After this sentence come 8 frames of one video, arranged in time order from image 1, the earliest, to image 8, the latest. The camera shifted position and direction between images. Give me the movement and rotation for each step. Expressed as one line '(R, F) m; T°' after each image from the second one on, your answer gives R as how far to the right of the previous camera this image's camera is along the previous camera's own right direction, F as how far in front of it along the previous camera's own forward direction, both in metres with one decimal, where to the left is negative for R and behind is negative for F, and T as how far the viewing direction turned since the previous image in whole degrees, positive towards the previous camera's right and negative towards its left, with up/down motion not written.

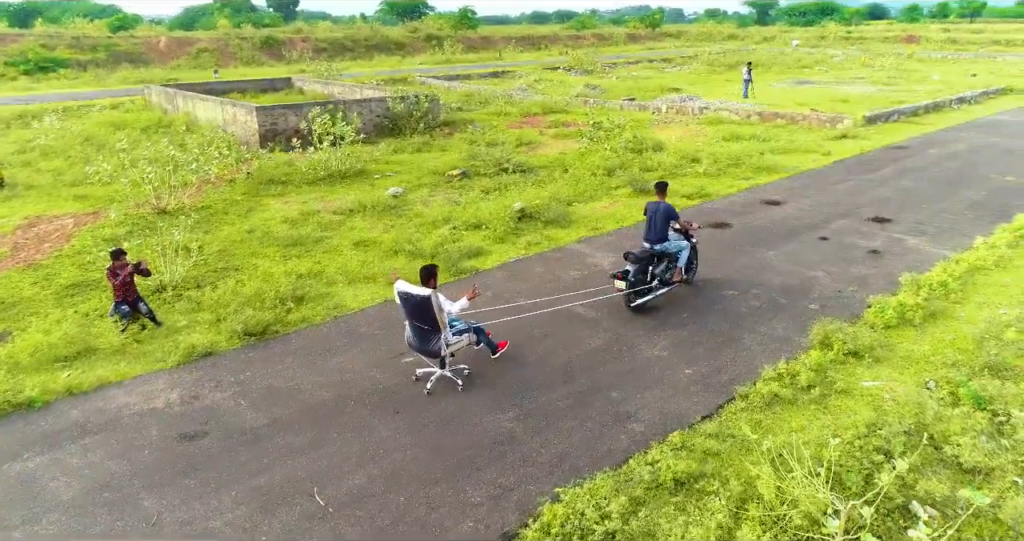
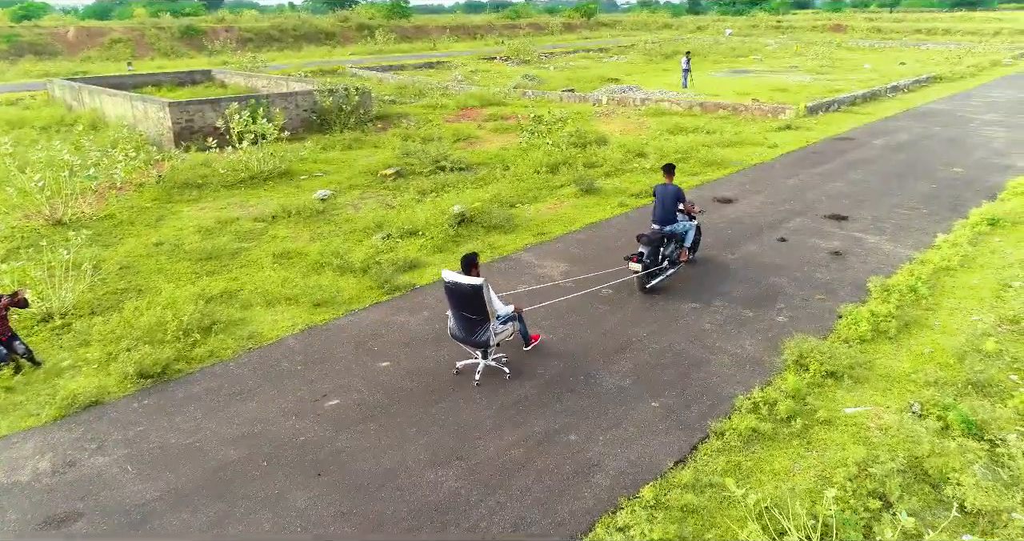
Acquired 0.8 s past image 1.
(0.0, +0.8) m; +5°
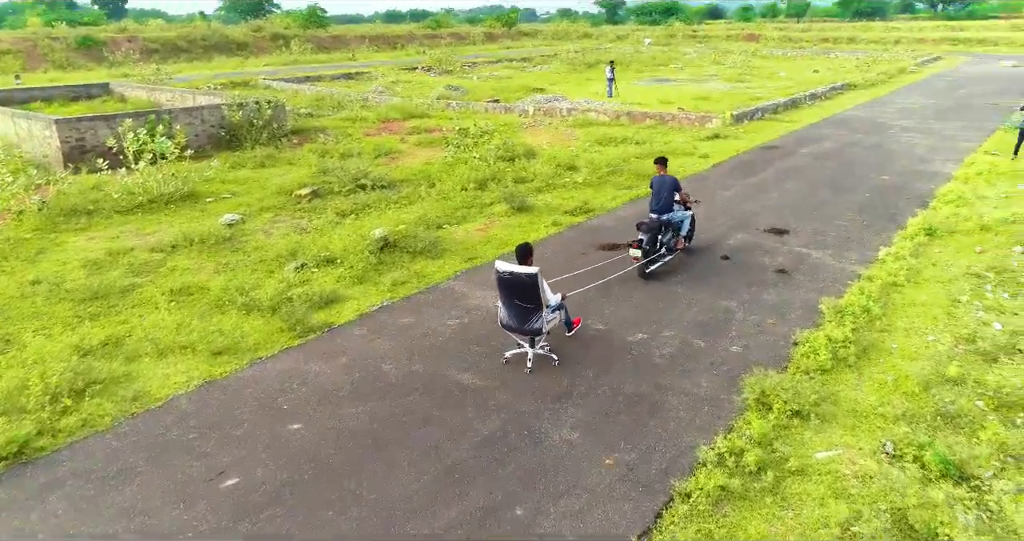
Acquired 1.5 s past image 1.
(0.0, +0.7) m; +6°
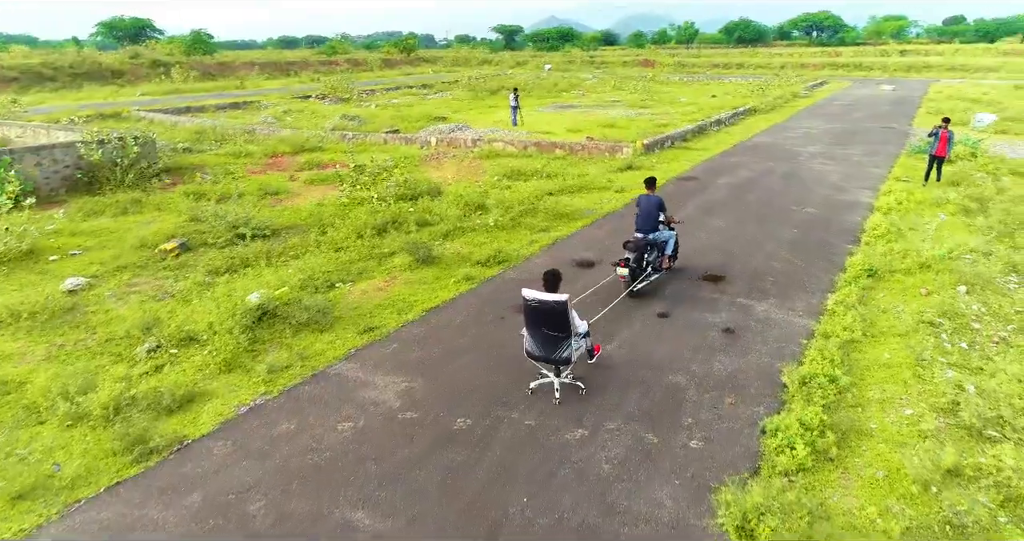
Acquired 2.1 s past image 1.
(0.0, +1.2) m; +7°
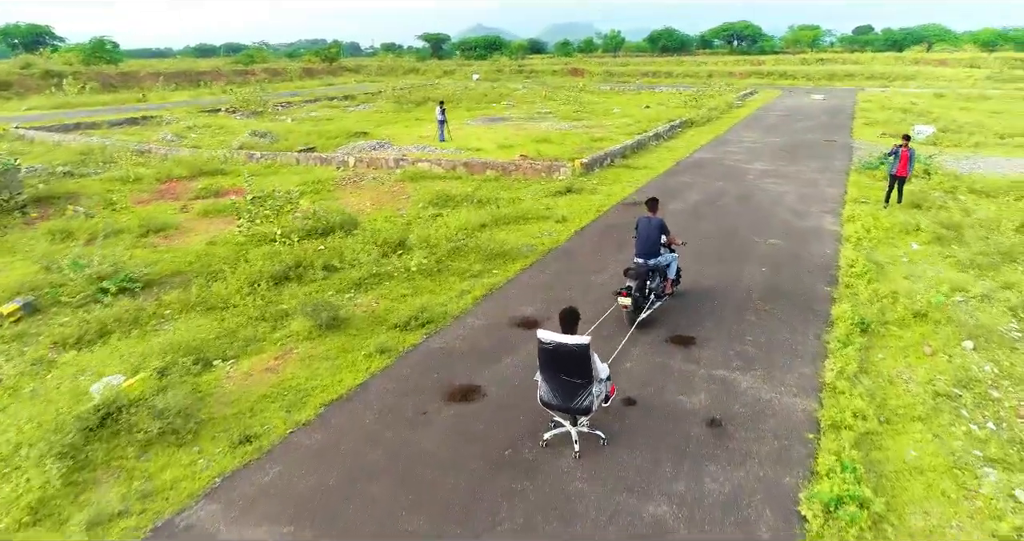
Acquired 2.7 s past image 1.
(+0.1, +1.5) m; +5°
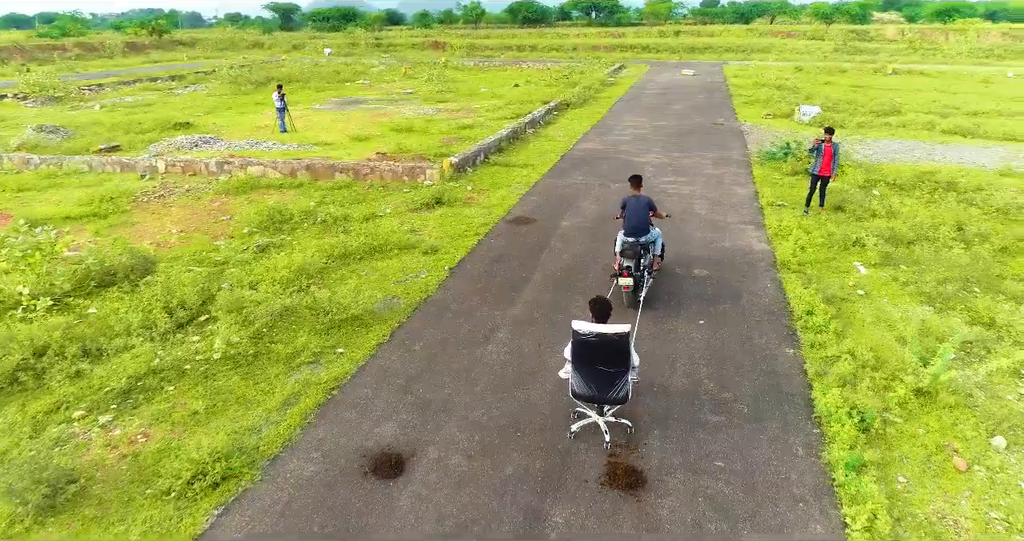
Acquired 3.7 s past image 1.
(+0.2, +2.5) m; +10°
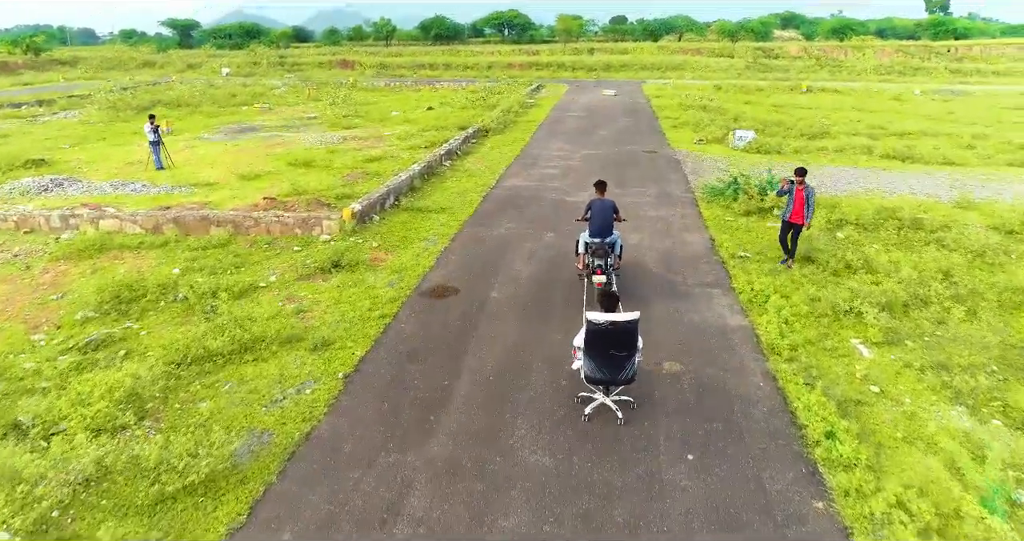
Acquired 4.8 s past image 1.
(+0.1, +1.9) m; +6°
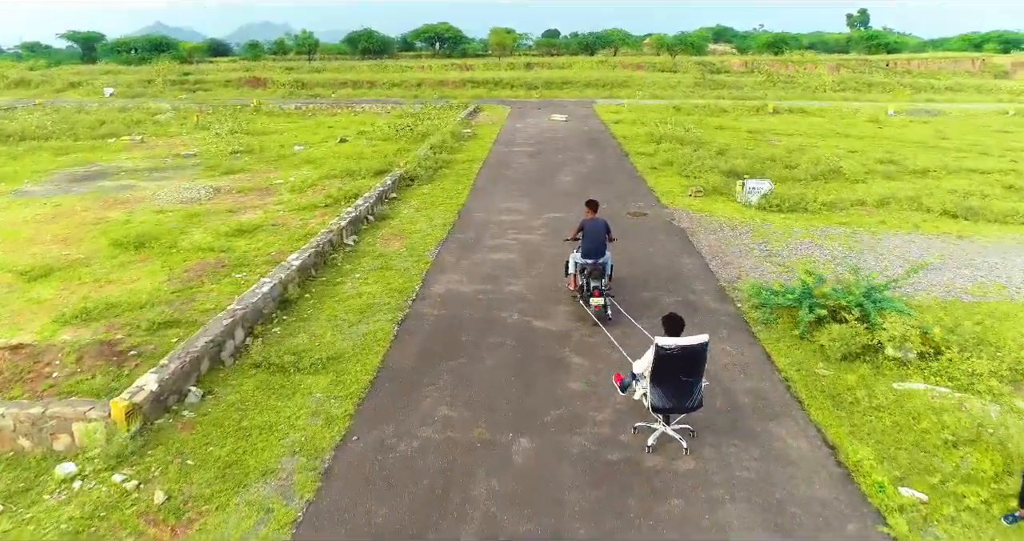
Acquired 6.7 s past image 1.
(0.0, +4.7) m; +5°
